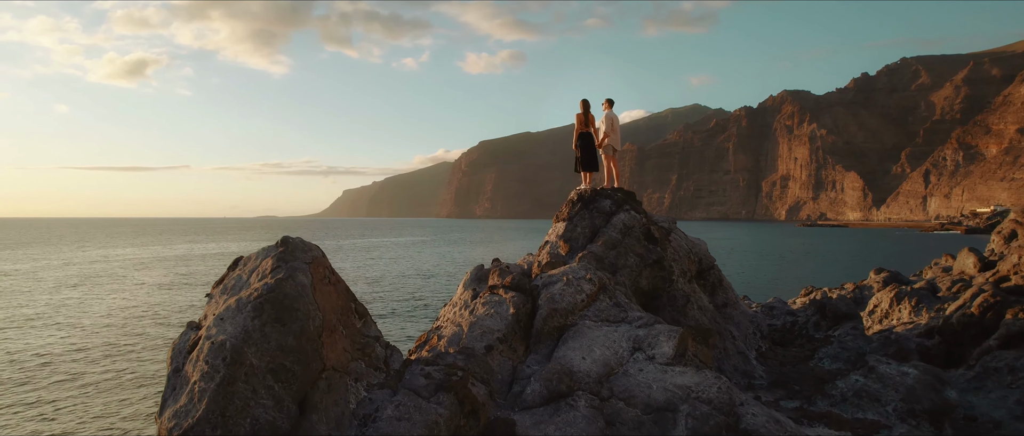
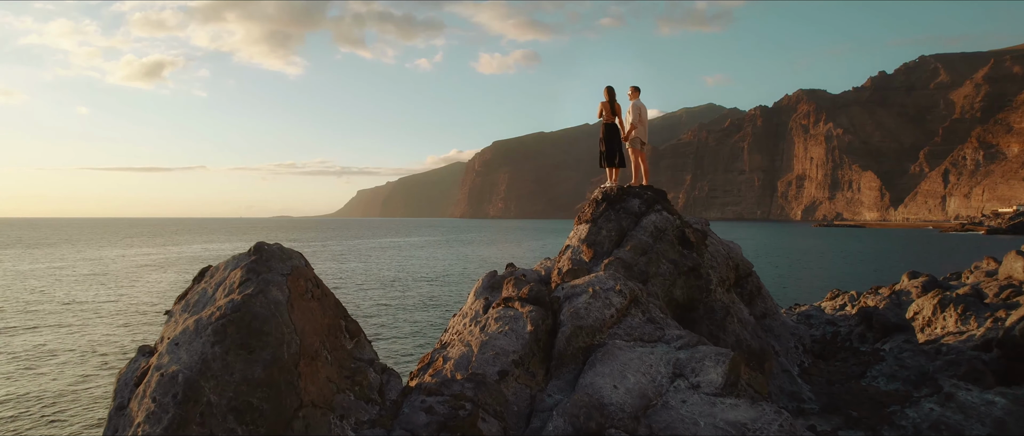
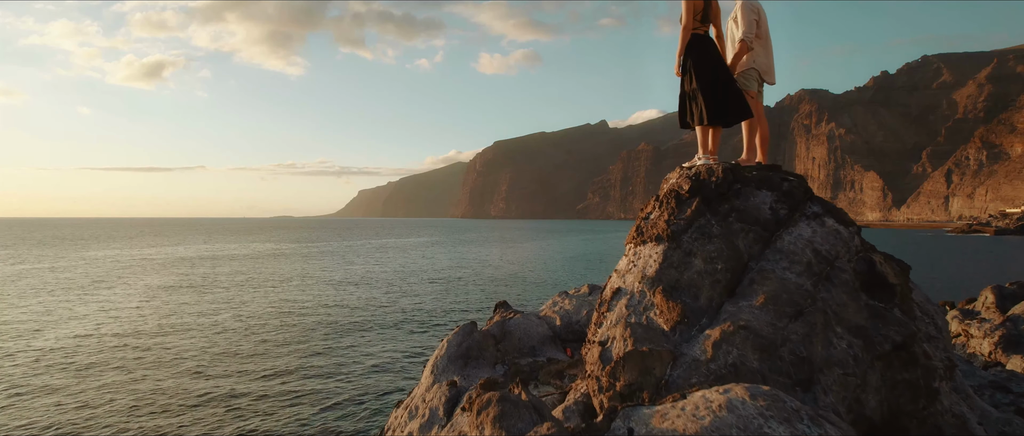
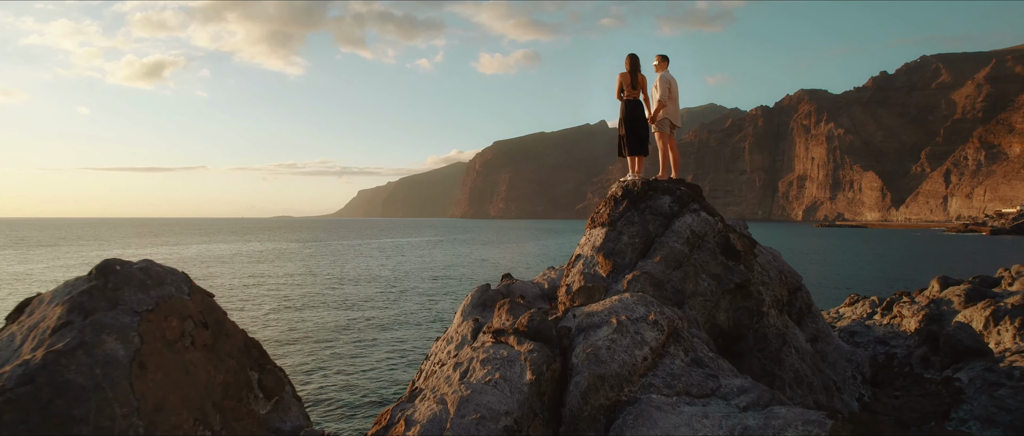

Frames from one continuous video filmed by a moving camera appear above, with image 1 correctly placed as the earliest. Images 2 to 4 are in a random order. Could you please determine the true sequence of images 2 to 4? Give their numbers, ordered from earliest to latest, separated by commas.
2, 4, 3
